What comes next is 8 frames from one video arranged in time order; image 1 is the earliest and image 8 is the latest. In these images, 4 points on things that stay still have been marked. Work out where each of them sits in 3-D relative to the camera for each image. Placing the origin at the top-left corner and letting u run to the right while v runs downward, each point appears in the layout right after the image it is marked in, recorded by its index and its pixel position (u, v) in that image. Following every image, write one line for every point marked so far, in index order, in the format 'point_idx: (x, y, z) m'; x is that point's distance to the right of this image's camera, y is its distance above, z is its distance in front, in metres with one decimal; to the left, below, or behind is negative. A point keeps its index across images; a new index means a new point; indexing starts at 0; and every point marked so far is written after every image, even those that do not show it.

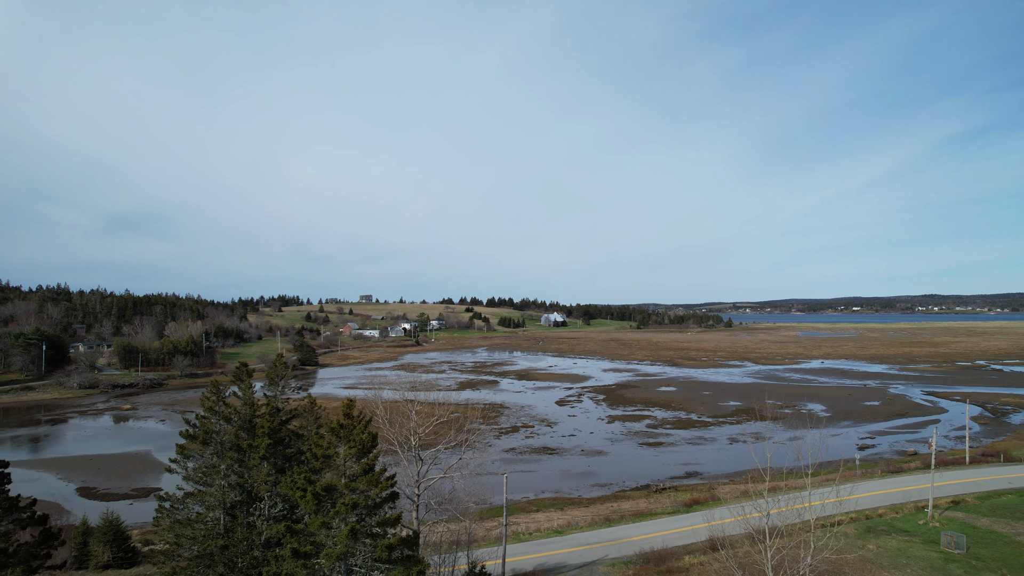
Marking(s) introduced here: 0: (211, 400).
0: (-8.5, -3.3, +16.8) m
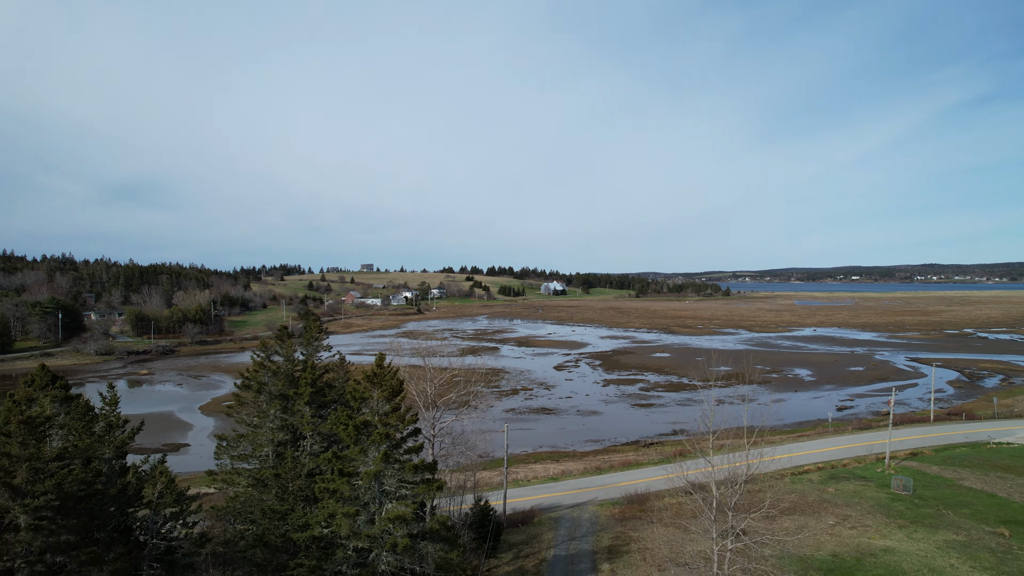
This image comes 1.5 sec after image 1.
0: (-8.5, -2.4, +19.6) m
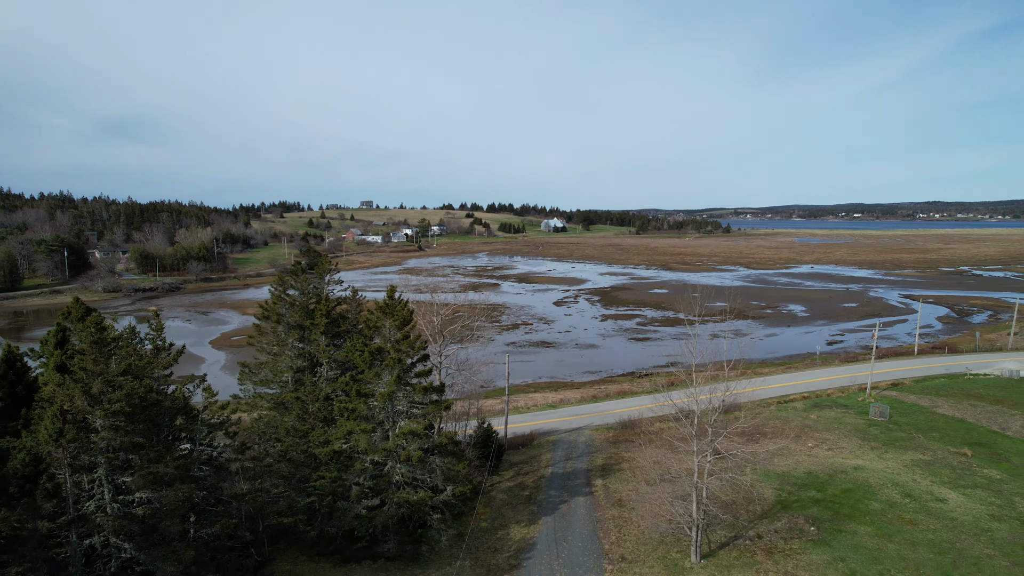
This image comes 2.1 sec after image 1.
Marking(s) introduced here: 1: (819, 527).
0: (-8.5, -0.1, +20.7) m
1: (+10.4, -8.1, +19.0) m
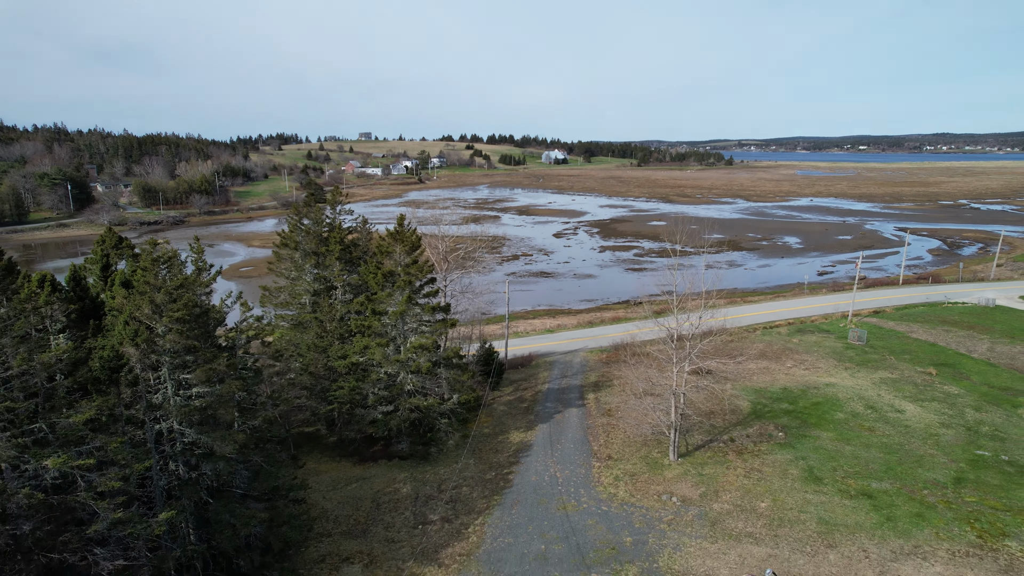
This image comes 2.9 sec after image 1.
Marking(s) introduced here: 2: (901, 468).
0: (-8.5, +2.7, +22.0) m
1: (+10.4, -5.5, +21.2) m
2: (+13.3, -6.2, +19.2) m
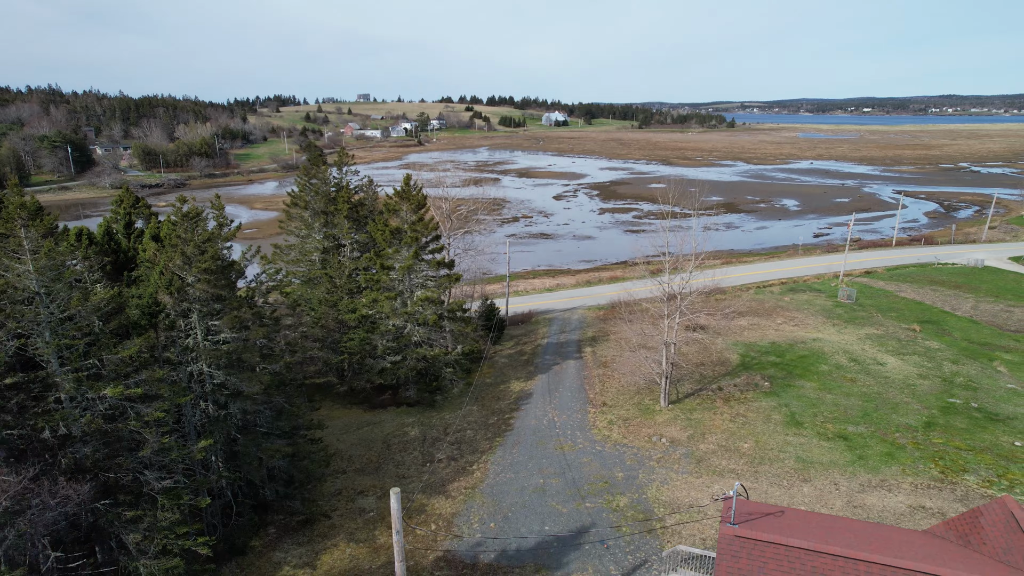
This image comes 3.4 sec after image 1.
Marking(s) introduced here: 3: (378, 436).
0: (-8.4, +4.4, +22.8) m
1: (+10.4, -3.8, +22.5) m
2: (+13.4, -4.6, +20.5) m
3: (-4.6, -5.1, +19.2) m
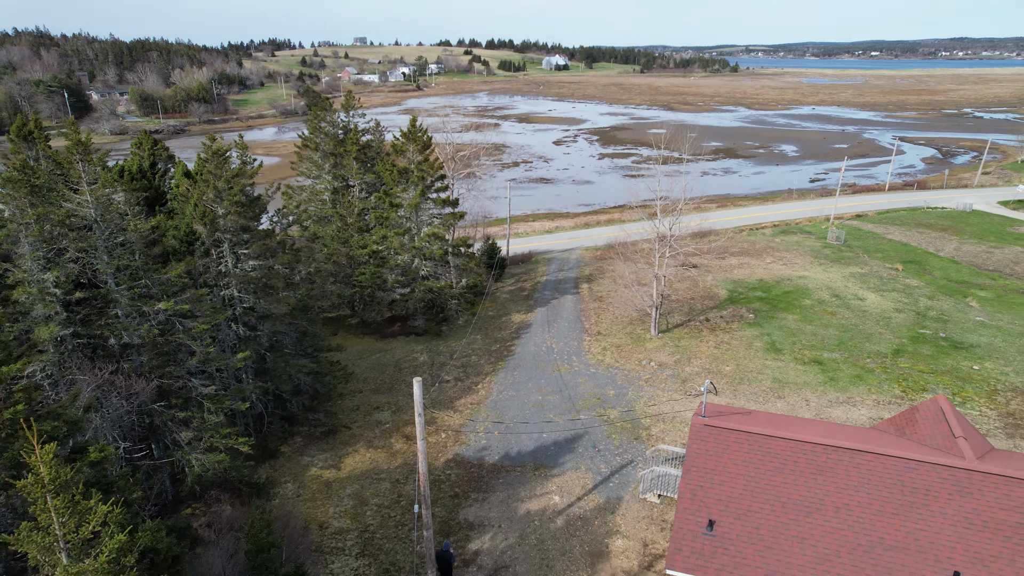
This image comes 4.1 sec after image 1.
0: (-8.4, +7.0, +23.6) m
1: (+10.5, -1.1, +24.0) m
2: (+13.4, -2.2, +22.1) m
3: (-4.5, -2.7, +20.9) m
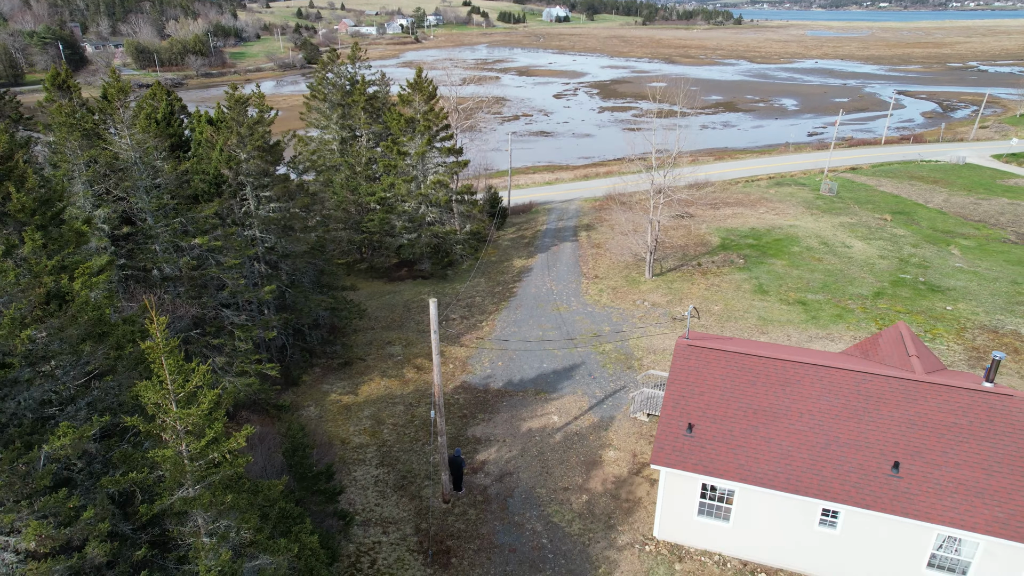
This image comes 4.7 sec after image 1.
0: (-8.3, +9.3, +24.2) m
1: (+10.6, +1.2, +25.2) m
2: (+13.5, +0.1, +23.4) m
3: (-4.5, -0.5, +22.2) m
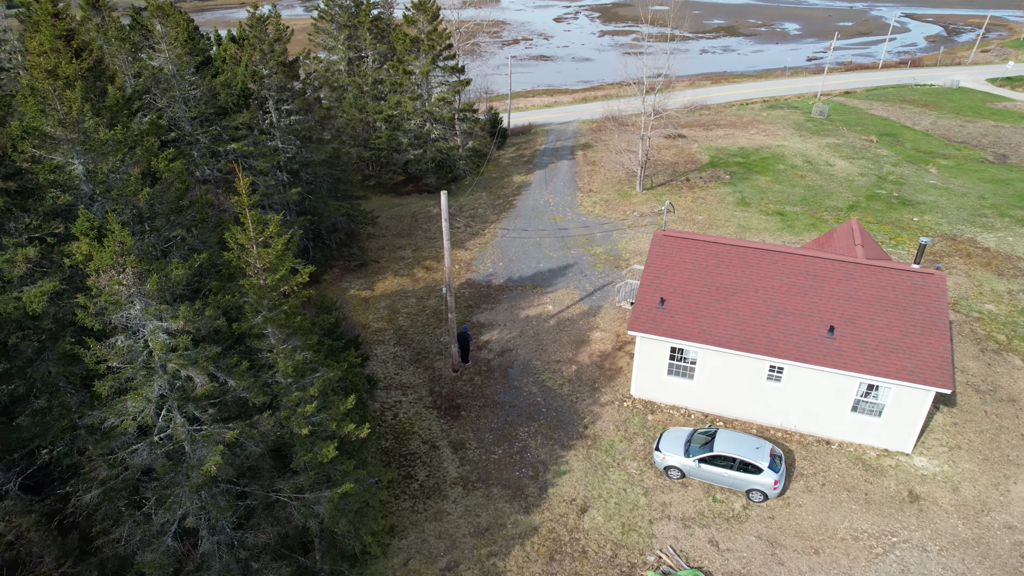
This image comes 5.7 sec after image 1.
0: (-8.3, +13.2, +24.9) m
1: (+10.5, +5.3, +26.8) m
2: (+13.5, +4.0, +25.1) m
3: (-4.5, +3.2, +24.0) m
